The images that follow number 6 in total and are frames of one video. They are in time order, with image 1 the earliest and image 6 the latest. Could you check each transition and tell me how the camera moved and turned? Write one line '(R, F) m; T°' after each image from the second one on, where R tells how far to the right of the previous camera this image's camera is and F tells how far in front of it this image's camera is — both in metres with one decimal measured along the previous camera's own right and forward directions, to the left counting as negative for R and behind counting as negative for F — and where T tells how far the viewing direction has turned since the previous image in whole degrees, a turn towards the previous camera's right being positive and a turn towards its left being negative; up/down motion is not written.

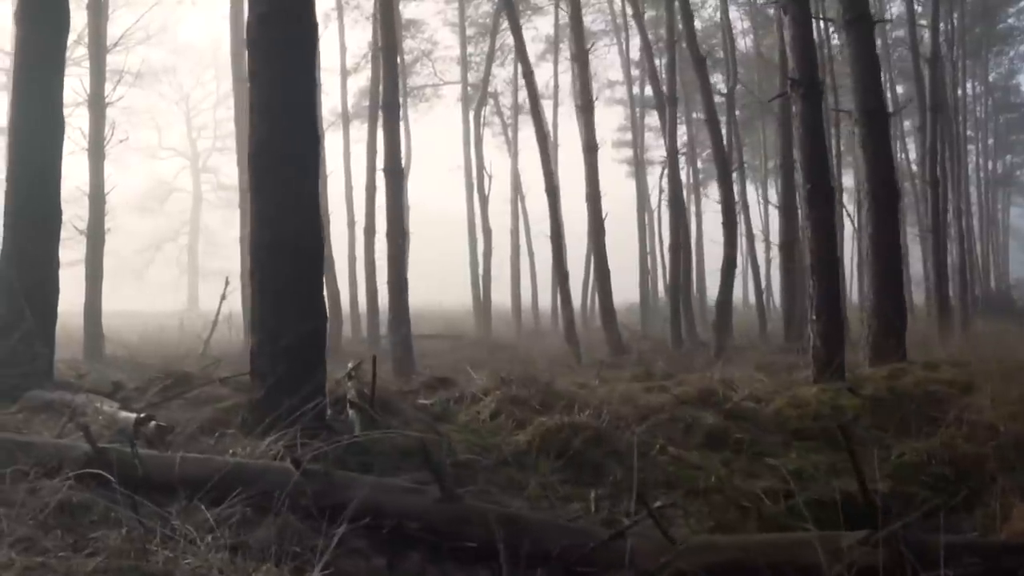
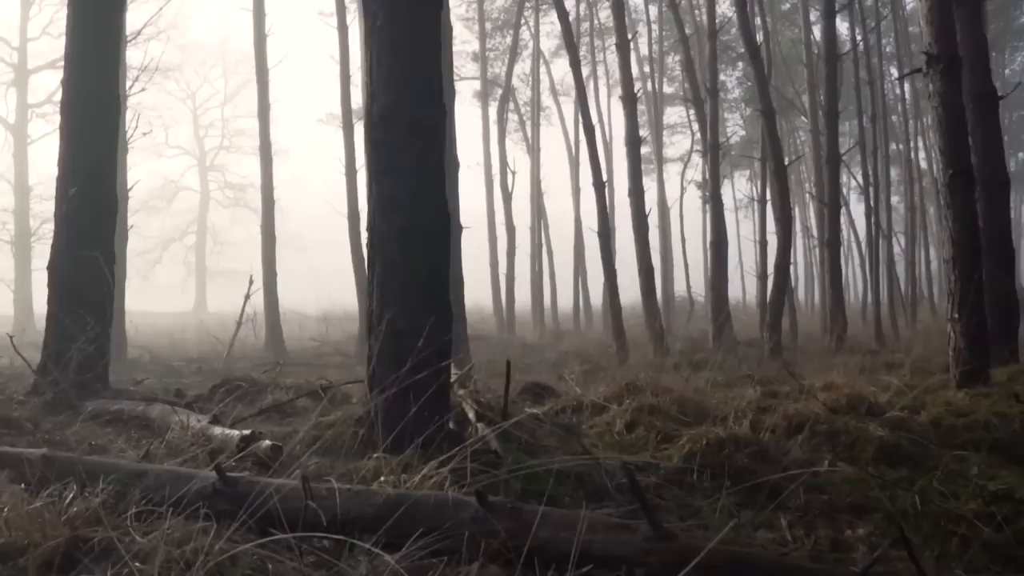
(-1.0, +0.9) m; 0°
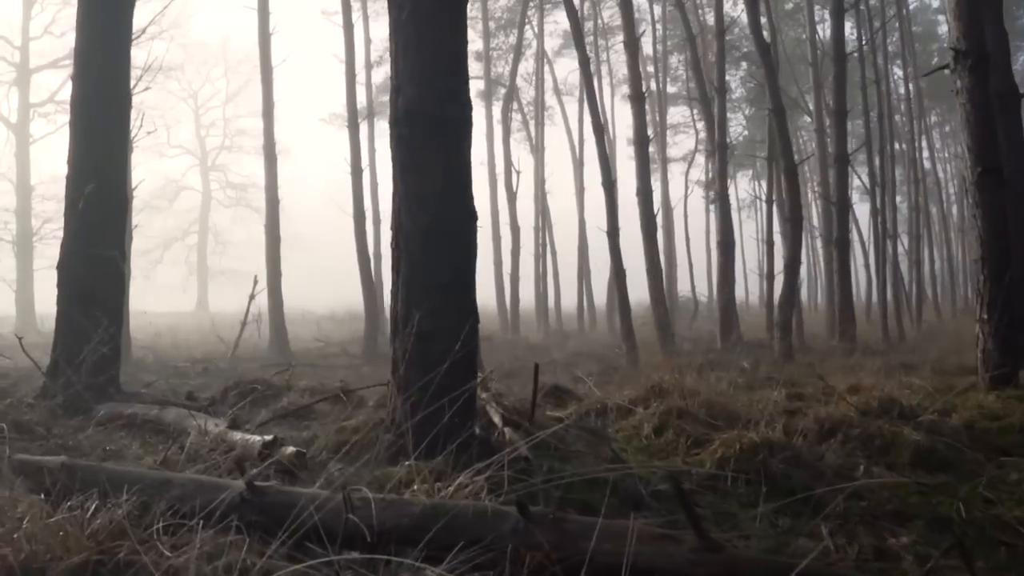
(-0.2, +0.2) m; 0°
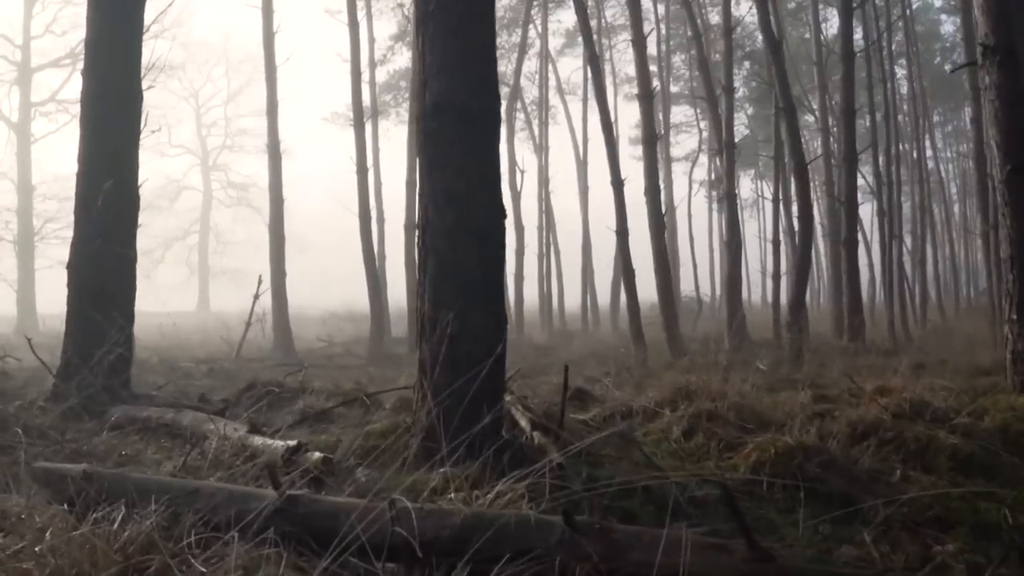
(-0.2, +0.2) m; 0°
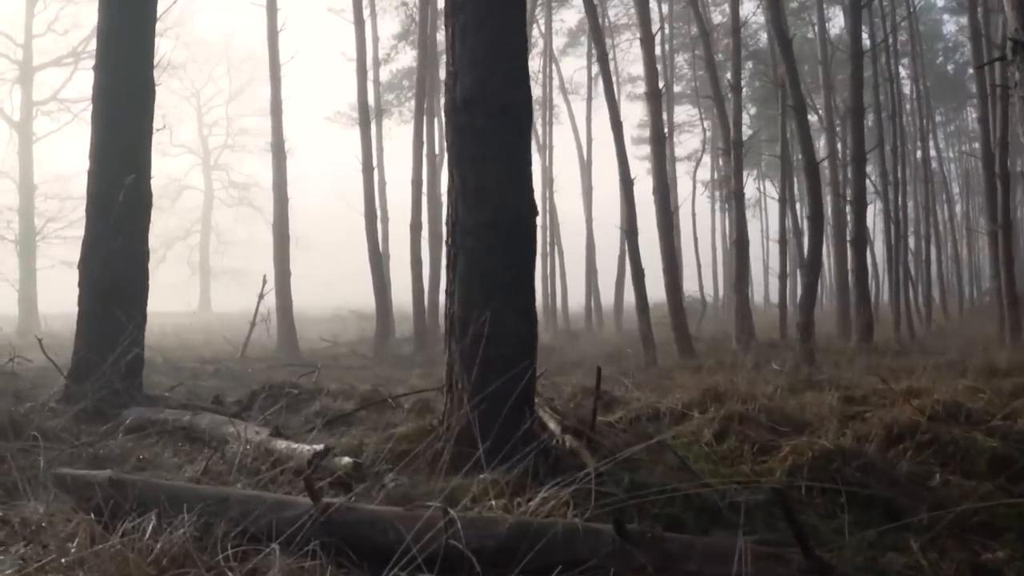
(-0.2, +0.2) m; 0°
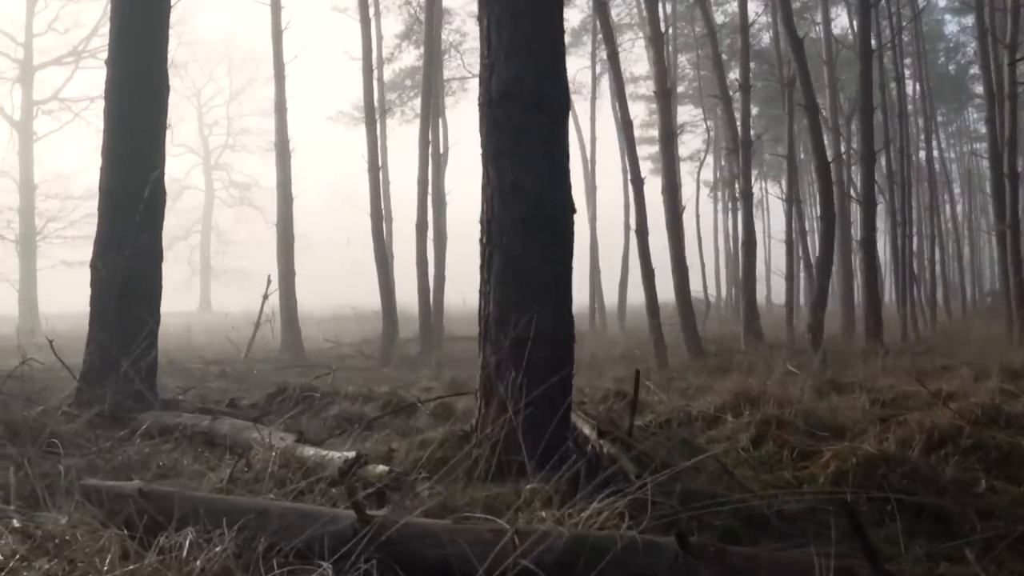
(-0.2, +0.2) m; 0°
